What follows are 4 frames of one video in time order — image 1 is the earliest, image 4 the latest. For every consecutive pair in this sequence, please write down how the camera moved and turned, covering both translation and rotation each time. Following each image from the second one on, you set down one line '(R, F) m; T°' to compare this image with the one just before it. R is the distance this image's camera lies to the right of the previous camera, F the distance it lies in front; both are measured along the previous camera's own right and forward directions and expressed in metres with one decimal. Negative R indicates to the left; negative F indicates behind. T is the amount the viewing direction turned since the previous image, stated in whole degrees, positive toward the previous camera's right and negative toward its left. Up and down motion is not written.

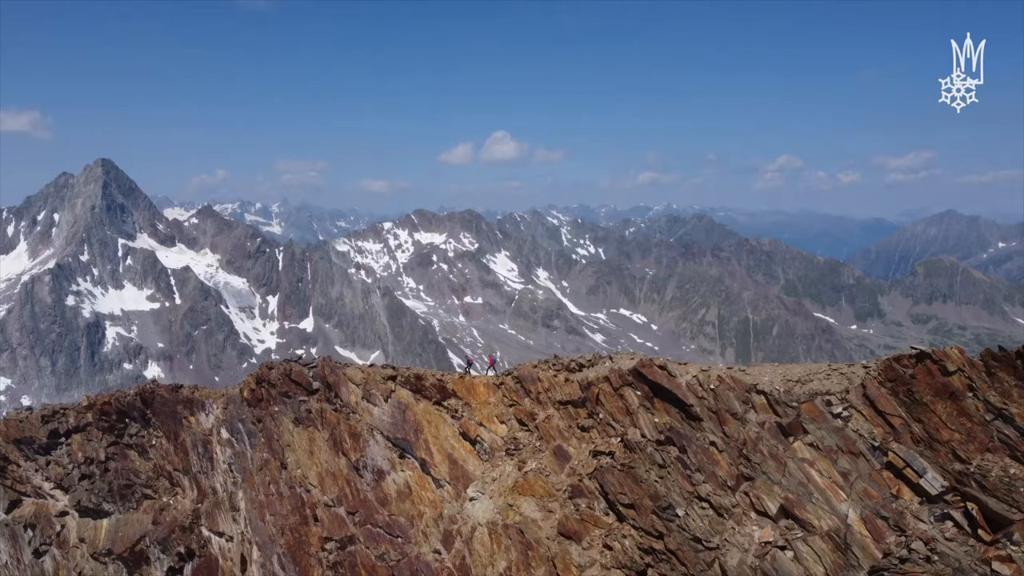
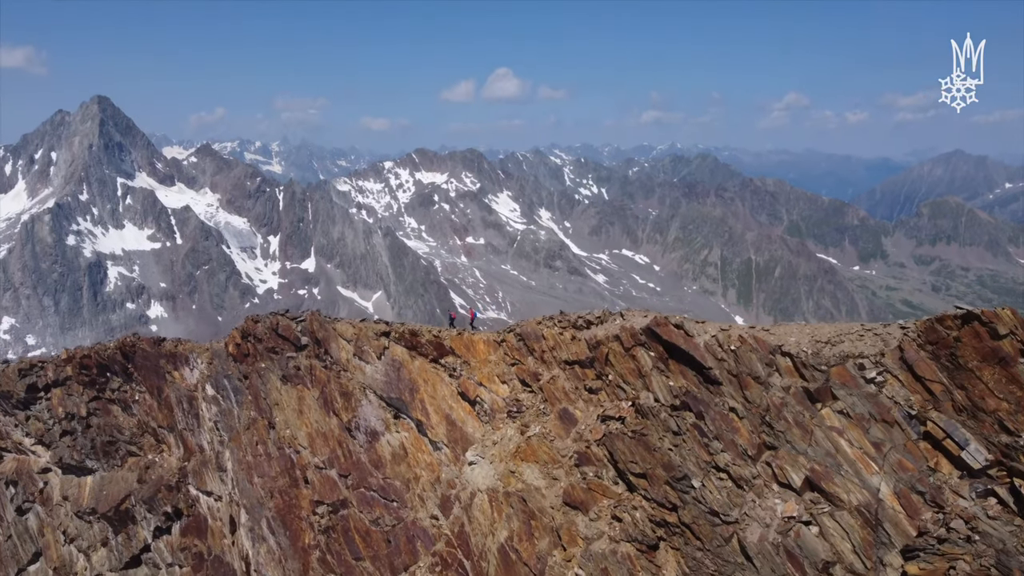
(0.0, +3.3) m; 0°
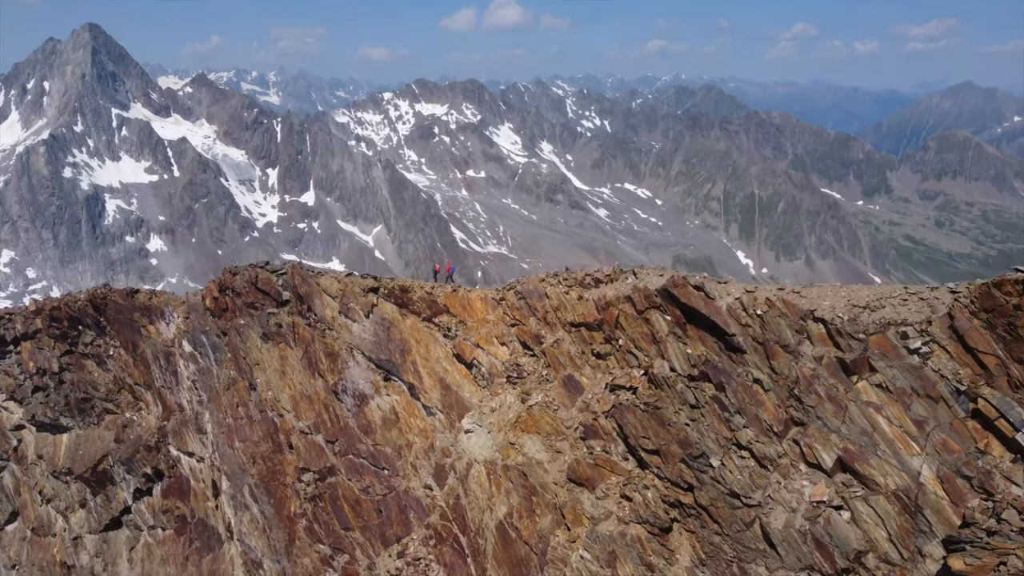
(0.0, +3.6) m; 0°
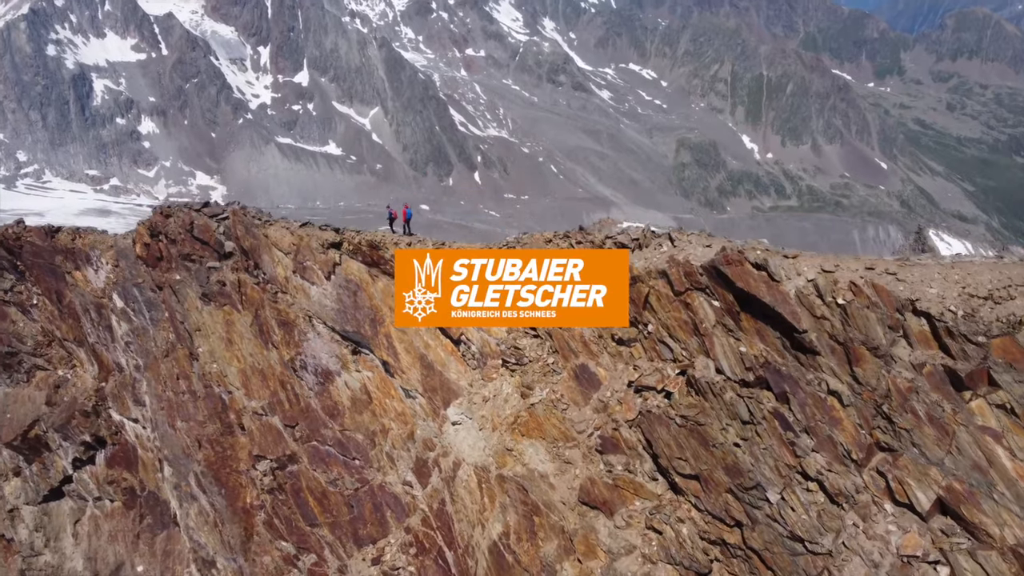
(+0.1, +7.7) m; 0°
